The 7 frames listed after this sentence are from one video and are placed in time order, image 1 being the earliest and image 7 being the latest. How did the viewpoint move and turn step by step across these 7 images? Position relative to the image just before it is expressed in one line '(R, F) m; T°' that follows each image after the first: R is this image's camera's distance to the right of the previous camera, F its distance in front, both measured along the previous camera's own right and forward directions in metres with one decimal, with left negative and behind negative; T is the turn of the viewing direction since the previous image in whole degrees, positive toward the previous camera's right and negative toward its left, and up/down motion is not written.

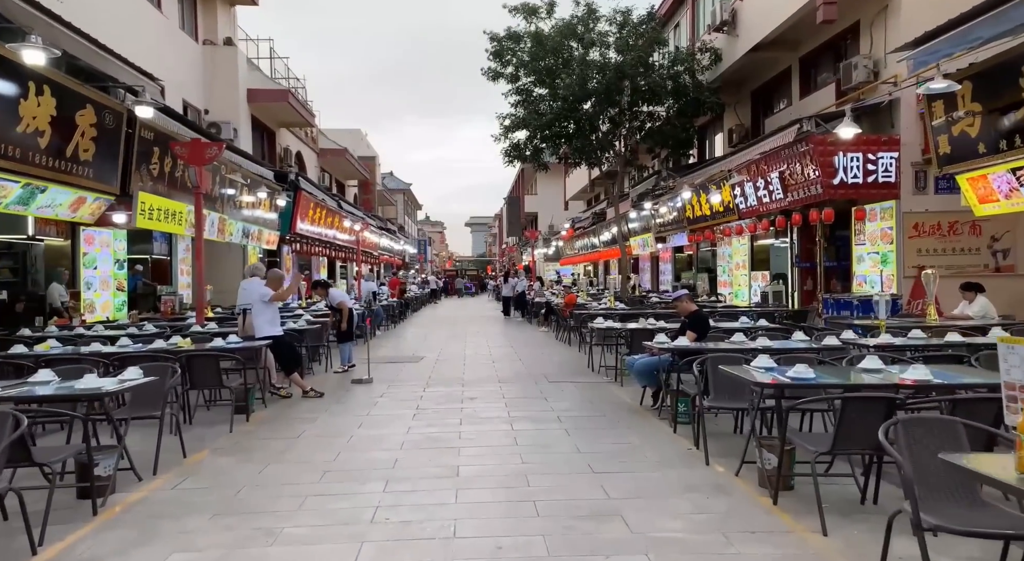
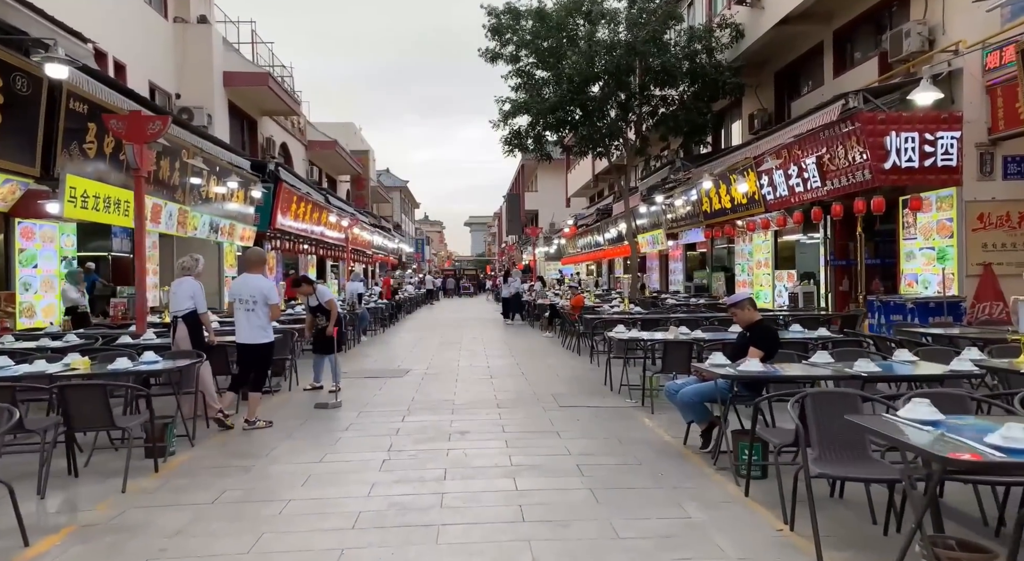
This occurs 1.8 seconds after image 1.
(0.0, +1.8) m; 0°
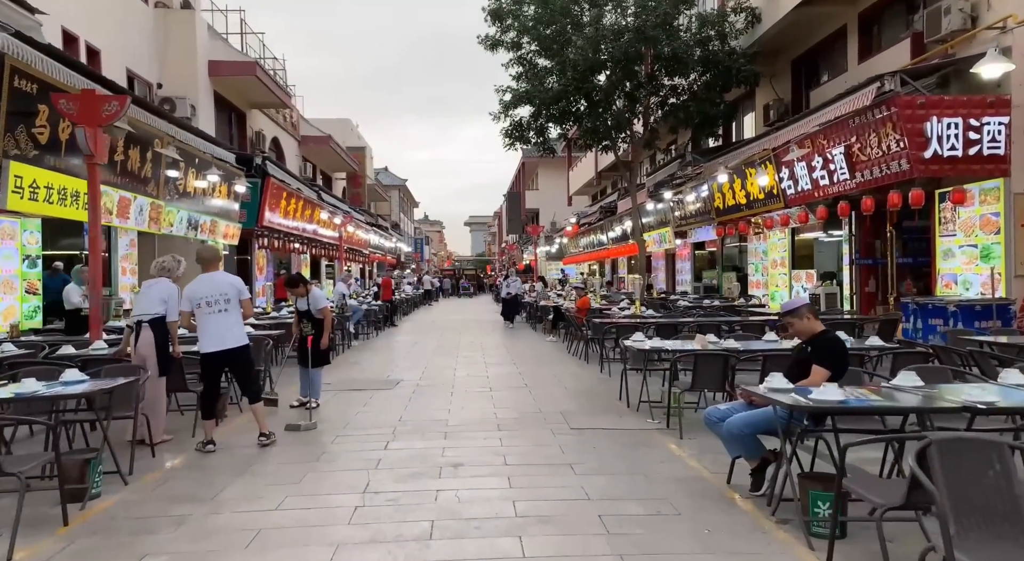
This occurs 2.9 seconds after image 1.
(0.0, +1.0) m; 0°
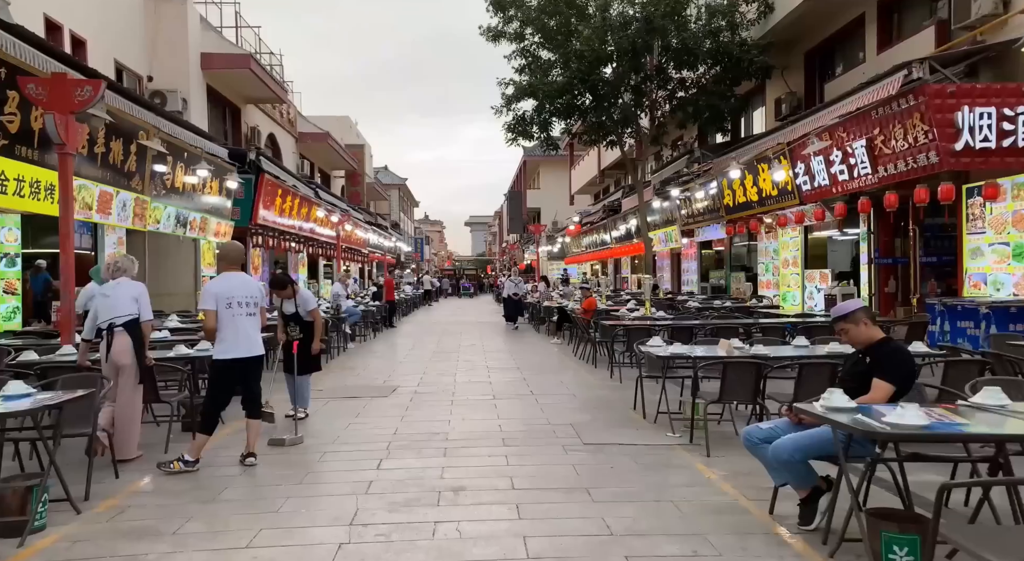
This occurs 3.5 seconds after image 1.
(0.0, +0.6) m; 0°
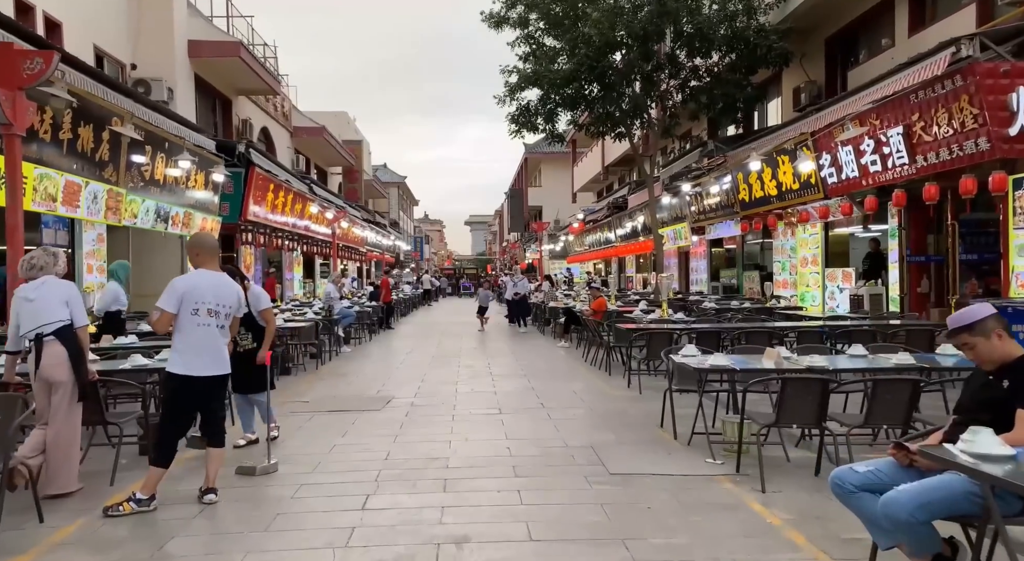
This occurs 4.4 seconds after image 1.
(-0.1, +0.9) m; 0°
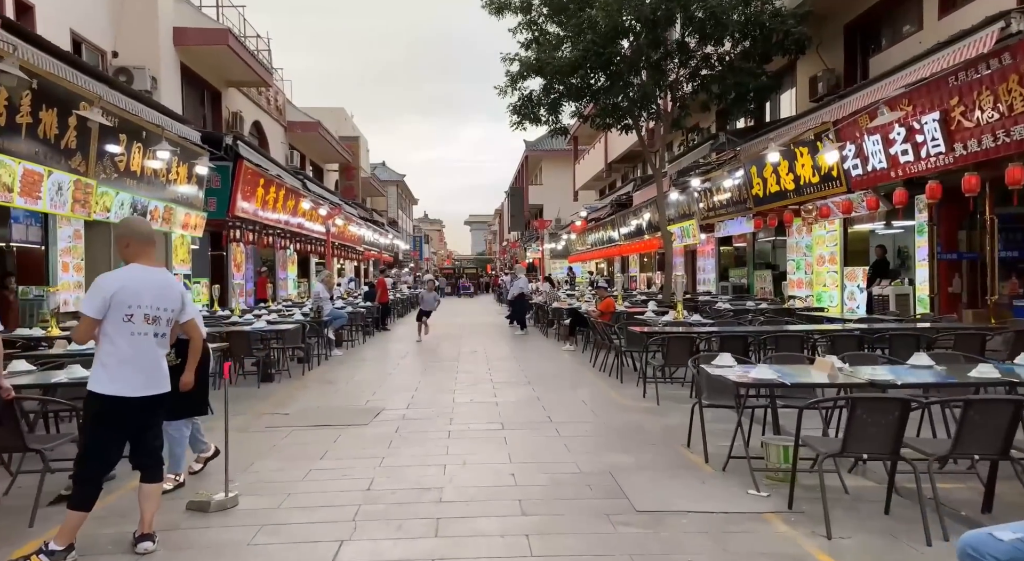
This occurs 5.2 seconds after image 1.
(0.0, +0.8) m; 0°
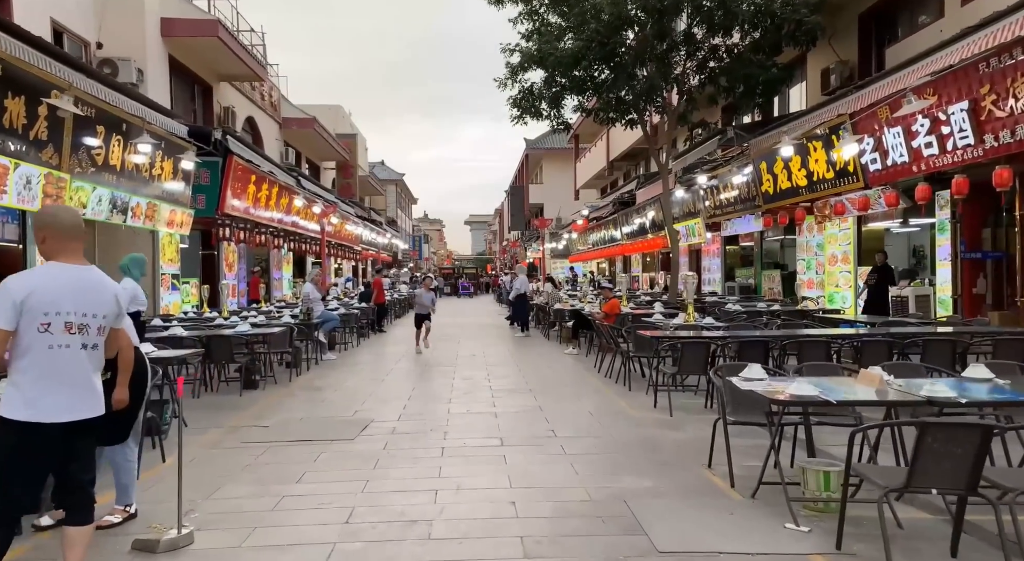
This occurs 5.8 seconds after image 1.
(0.0, +0.6) m; 0°
